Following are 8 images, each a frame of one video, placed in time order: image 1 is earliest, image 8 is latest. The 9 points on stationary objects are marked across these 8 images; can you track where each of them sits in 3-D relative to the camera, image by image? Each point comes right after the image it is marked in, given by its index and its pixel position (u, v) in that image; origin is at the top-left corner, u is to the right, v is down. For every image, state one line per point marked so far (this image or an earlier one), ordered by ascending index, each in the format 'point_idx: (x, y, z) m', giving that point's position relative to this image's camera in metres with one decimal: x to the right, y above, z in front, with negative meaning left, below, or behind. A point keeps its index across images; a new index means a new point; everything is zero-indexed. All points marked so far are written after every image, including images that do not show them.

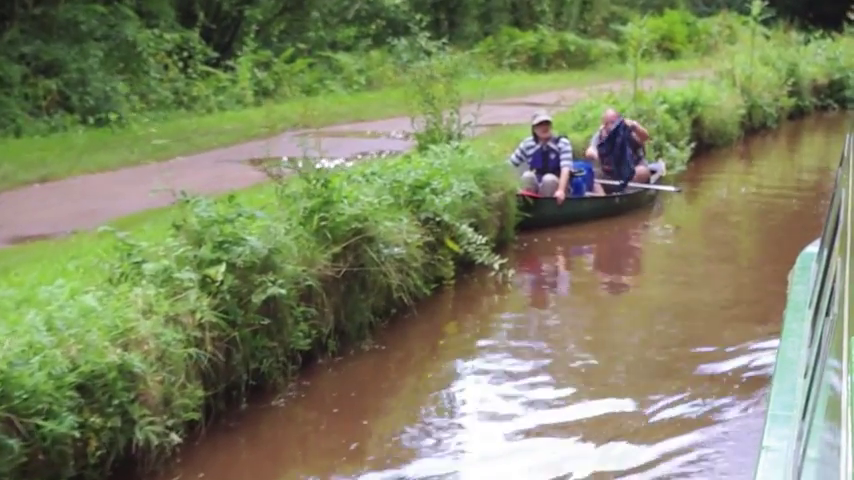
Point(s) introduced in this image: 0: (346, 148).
0: (-0.7, +0.8, +13.8) m
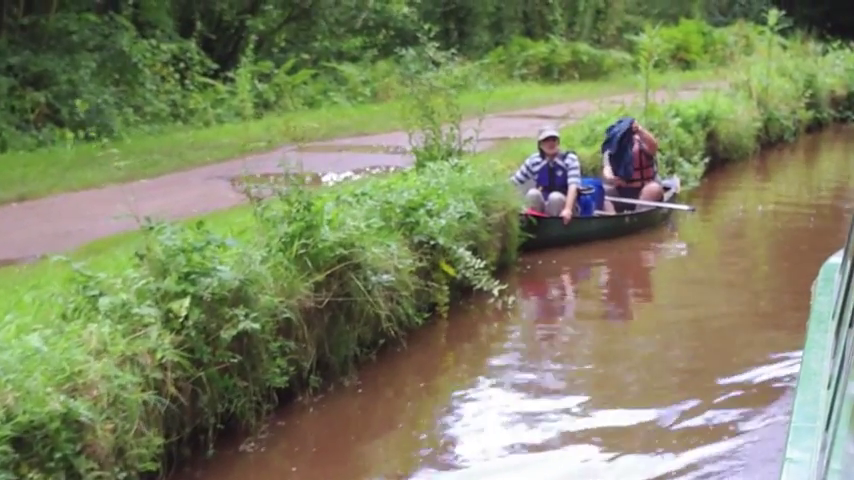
0: (-0.7, +0.6, +13.2) m
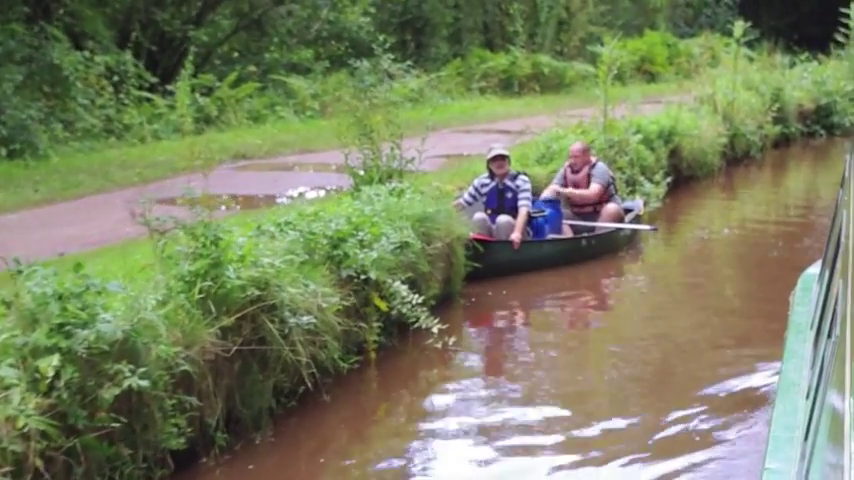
0: (-1.1, +0.4, +12.4) m
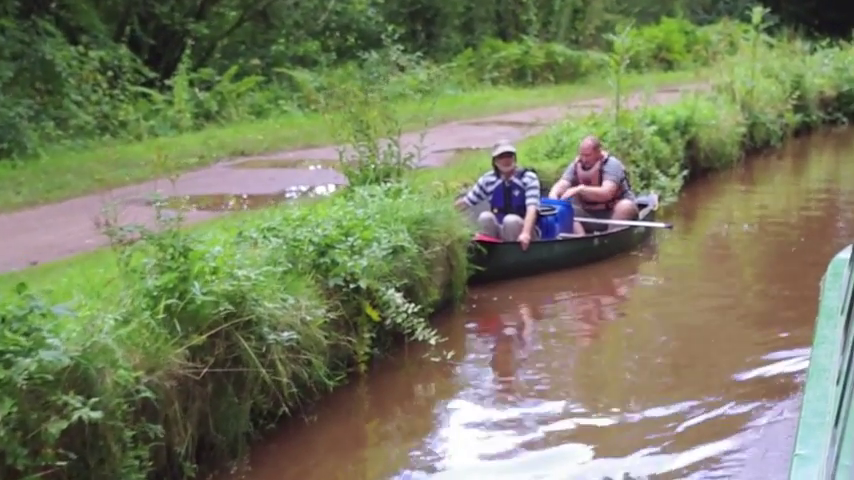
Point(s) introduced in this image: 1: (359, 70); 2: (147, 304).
0: (-1.1, +0.4, +11.9) m
1: (-0.8, +2.0, +19.5) m
2: (-1.0, -0.2, +5.7) m
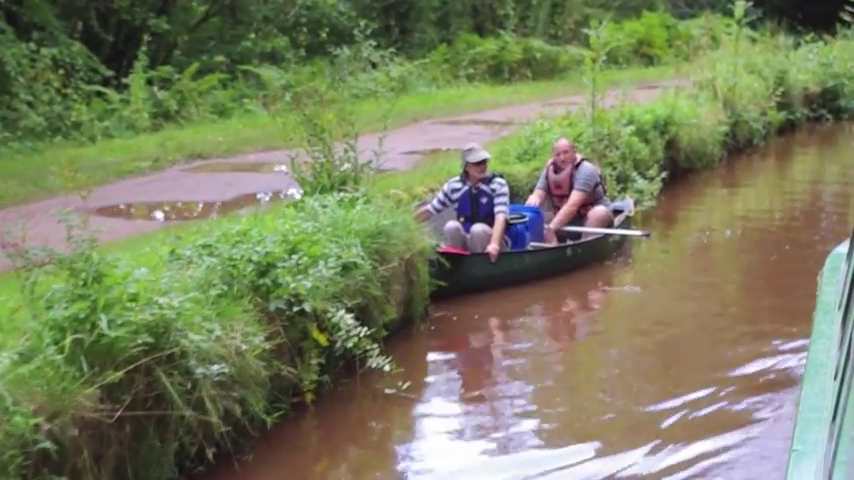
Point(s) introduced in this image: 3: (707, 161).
0: (-1.3, +0.4, +11.2) m
1: (-1.1, +2.0, +18.8) m
2: (-1.1, -0.3, +5.1) m
3: (+2.7, +0.8, +16.0) m
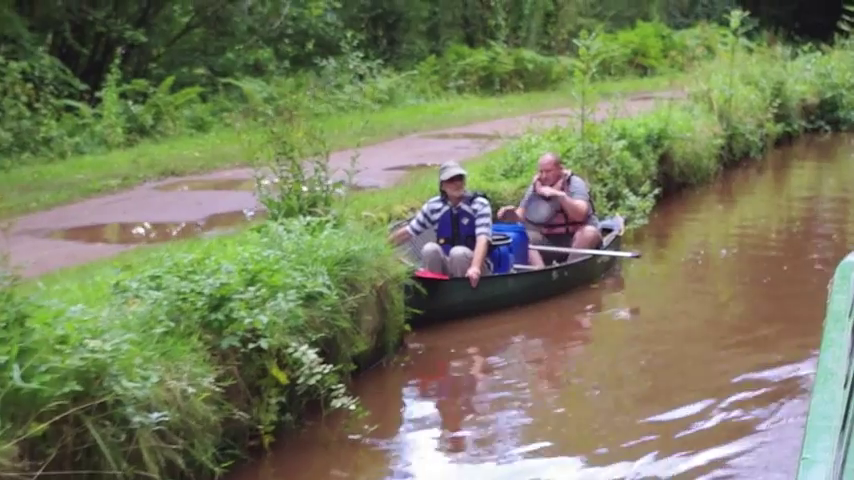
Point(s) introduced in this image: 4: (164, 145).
0: (-1.4, +0.2, +10.7) m
1: (-1.3, +1.8, +18.3) m
2: (-1.3, -0.4, +4.5) m
3: (+2.6, +0.6, +15.5) m
4: (-2.2, +0.8, +14.0) m
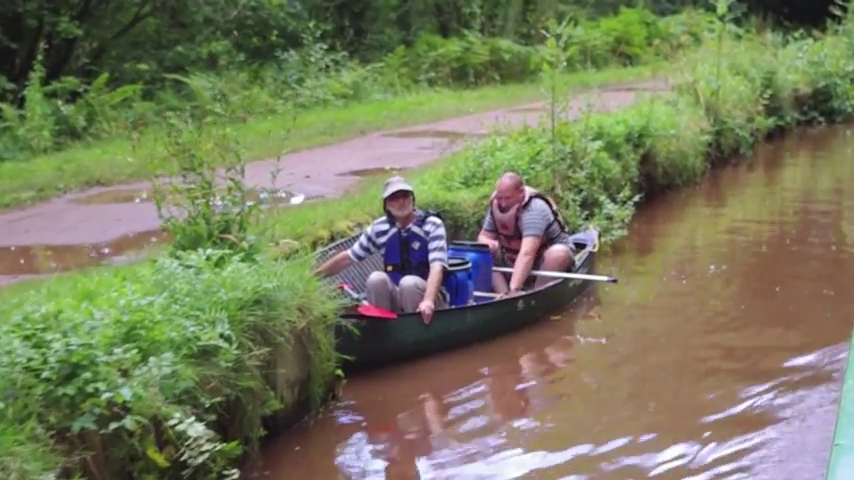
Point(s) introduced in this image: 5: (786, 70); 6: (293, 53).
0: (-1.7, +0.1, +9.4) m
1: (-1.6, +1.7, +17.0) m
2: (-1.5, -0.6, +3.3) m
3: (+2.3, +0.6, +14.3) m
4: (-2.5, +0.7, +12.7) m
5: (+4.1, +1.9, +18.8) m
6: (-1.5, +2.1, +18.4) m
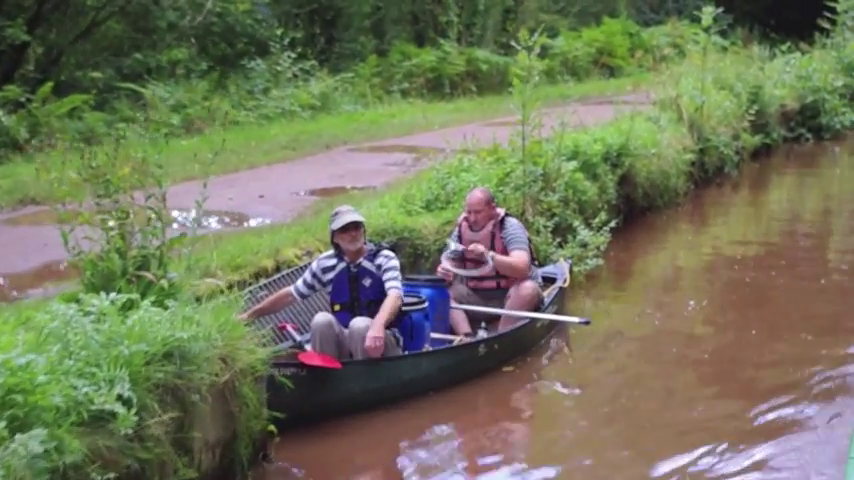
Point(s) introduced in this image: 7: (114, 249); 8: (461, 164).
0: (-2.0, 0.0, +8.6) m
1: (-1.9, +1.5, +16.2) m
2: (-1.7, -0.7, +2.5) m
3: (+2.0, +0.4, +13.5) m
4: (-2.8, +0.6, +11.9) m
5: (+3.8, +1.7, +18.1) m
6: (-1.8, +1.9, +17.6) m
7: (-1.1, 0.0, +6.1) m
8: (+0.2, +0.5, +10.6) m
